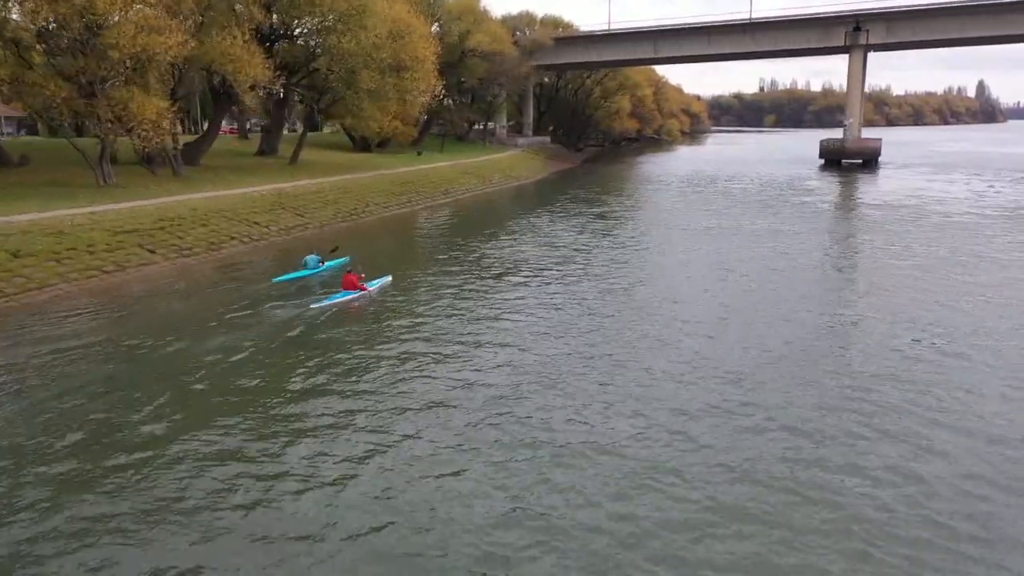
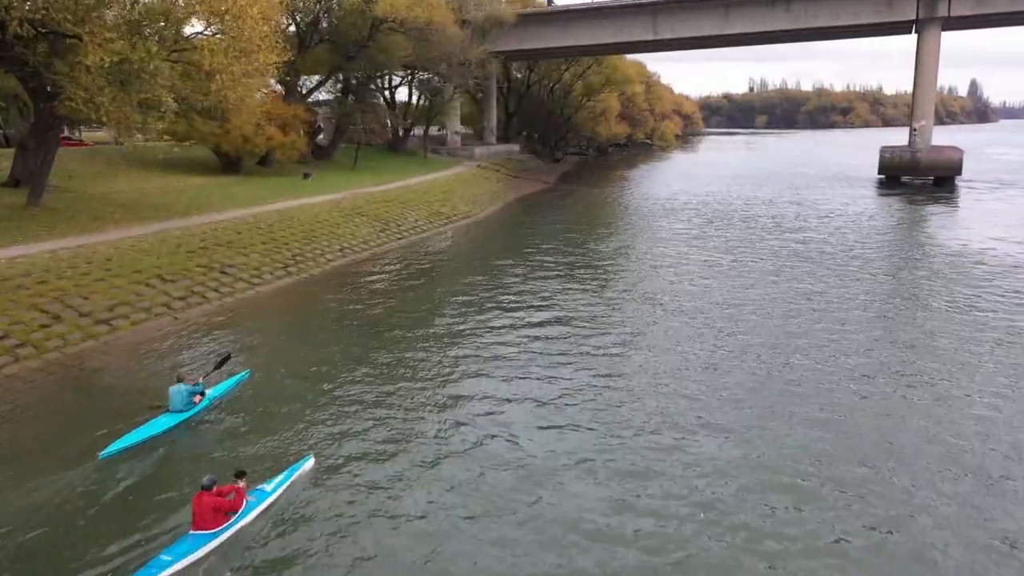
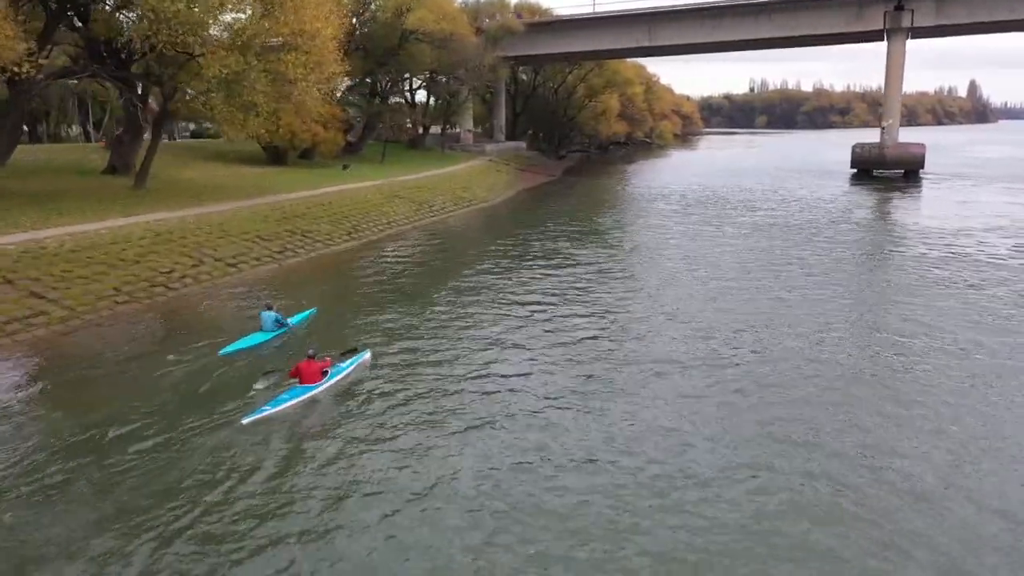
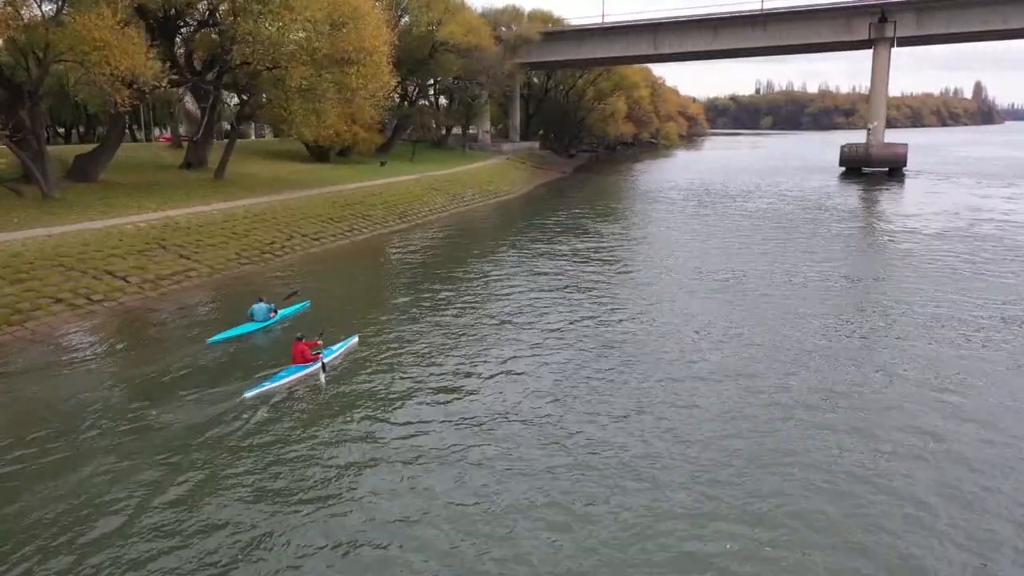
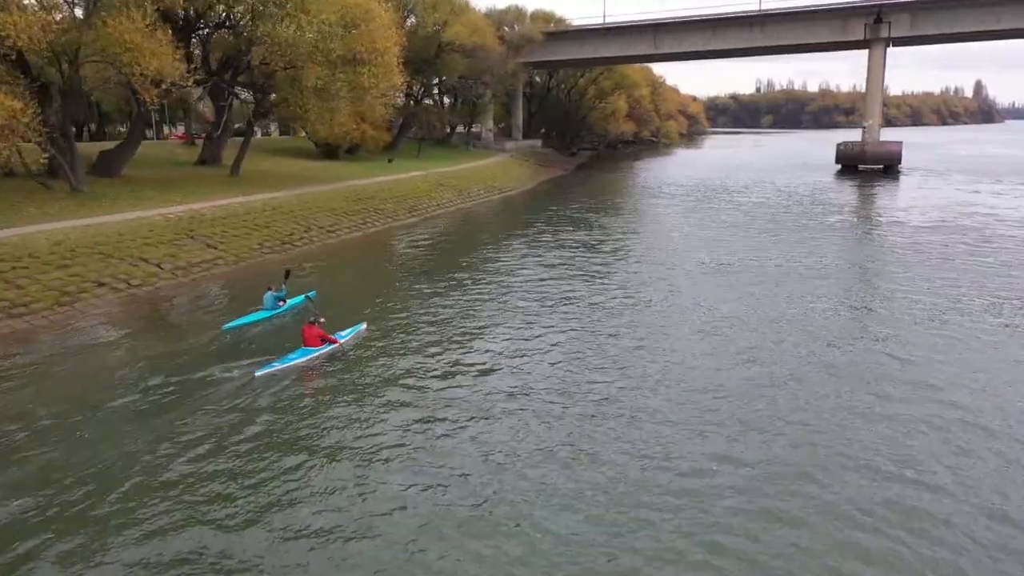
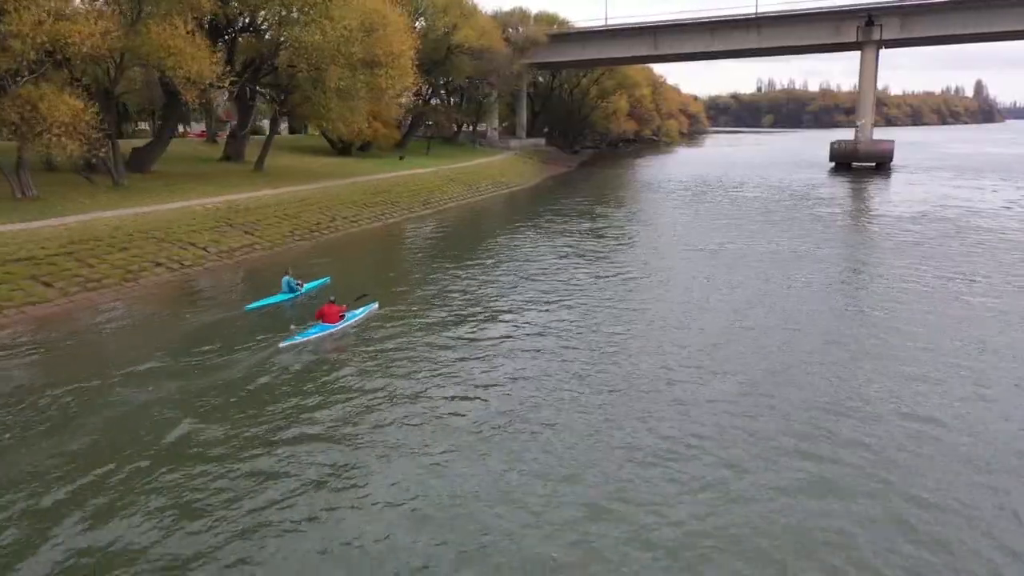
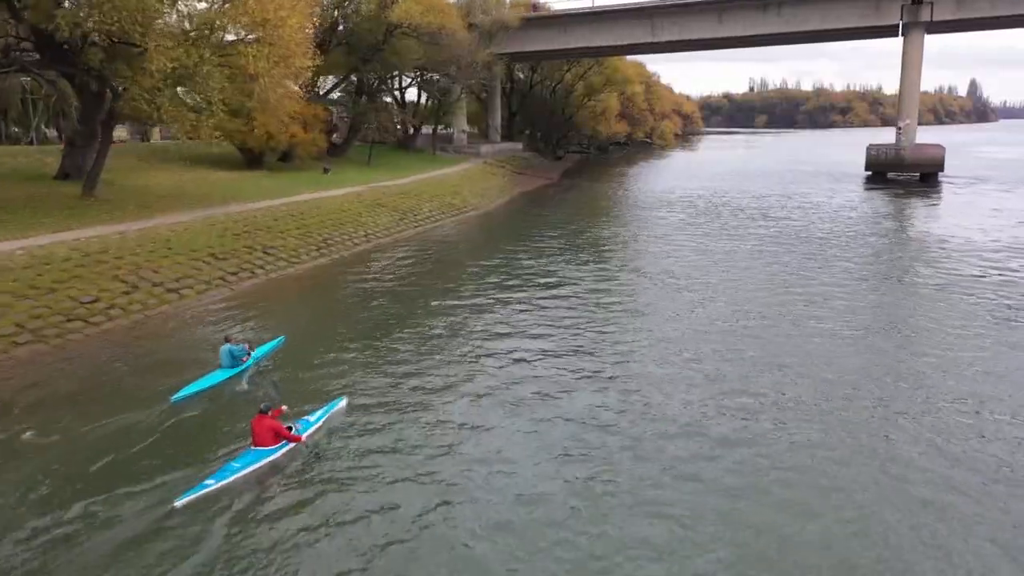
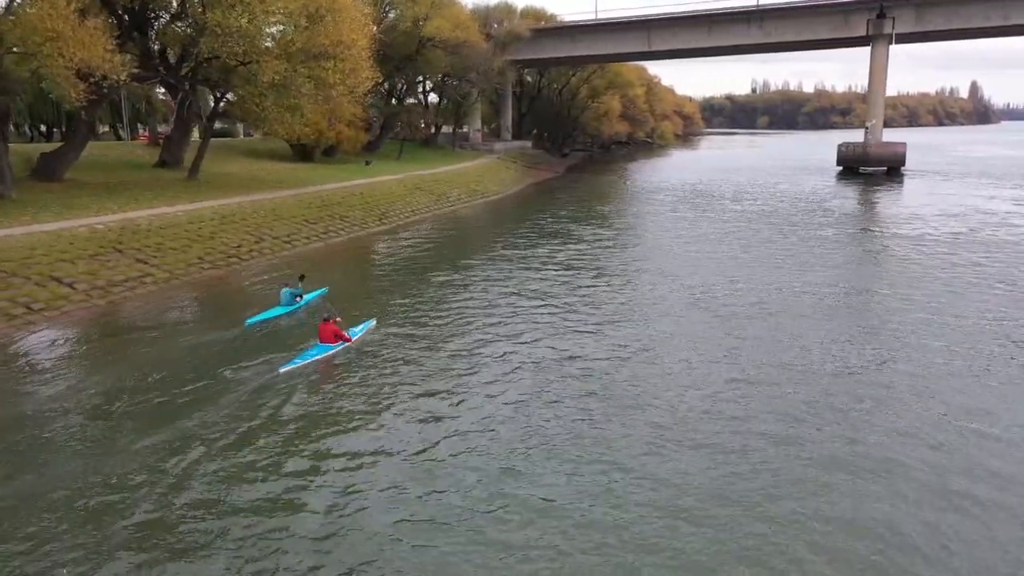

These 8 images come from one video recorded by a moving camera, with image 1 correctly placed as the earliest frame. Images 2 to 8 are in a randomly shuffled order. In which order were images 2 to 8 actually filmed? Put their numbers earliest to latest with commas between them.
6, 5, 4, 8, 3, 7, 2
